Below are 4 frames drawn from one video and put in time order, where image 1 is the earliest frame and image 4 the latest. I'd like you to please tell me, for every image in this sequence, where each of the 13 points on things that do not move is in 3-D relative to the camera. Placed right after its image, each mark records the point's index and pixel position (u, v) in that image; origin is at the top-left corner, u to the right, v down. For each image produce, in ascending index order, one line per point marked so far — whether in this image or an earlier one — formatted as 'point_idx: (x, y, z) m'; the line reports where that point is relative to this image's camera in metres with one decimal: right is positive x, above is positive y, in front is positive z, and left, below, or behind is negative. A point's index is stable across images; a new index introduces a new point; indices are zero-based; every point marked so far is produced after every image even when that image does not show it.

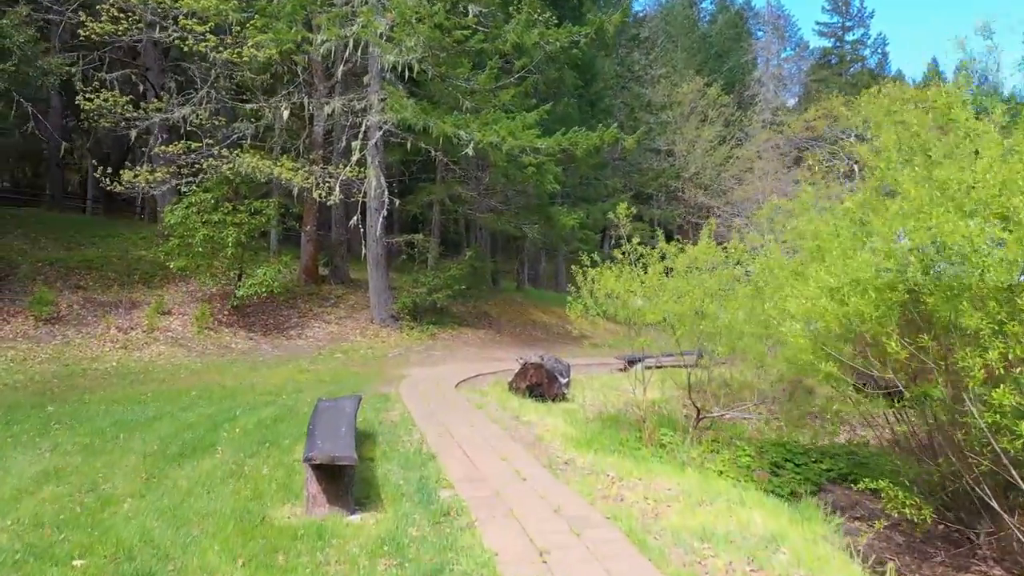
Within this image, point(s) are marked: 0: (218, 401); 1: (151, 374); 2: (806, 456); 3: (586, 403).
0: (-3.4, -1.3, +9.2) m
1: (-5.2, -1.2, +11.7) m
2: (+3.1, -1.8, +8.6) m
3: (+1.0, -1.6, +11.2) m
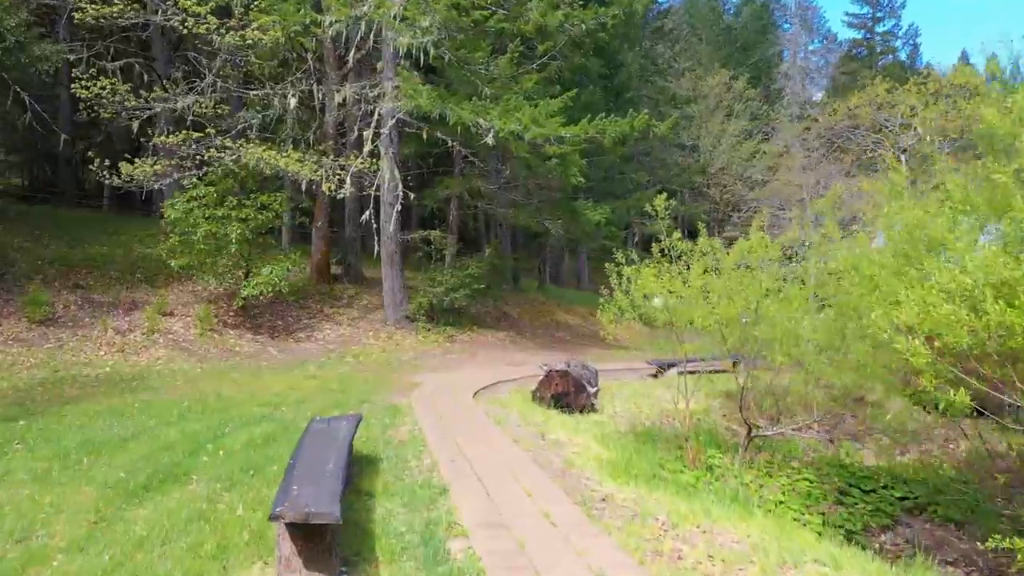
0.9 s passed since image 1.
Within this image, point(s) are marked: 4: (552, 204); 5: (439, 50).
0: (-3.1, -1.3, +8.3) m
1: (-4.9, -1.2, +10.8) m
2: (+3.3, -1.8, +7.5) m
3: (+1.3, -1.6, +10.2) m
4: (+0.9, +1.8, +17.2) m
5: (-1.2, +4.0, +13.8) m
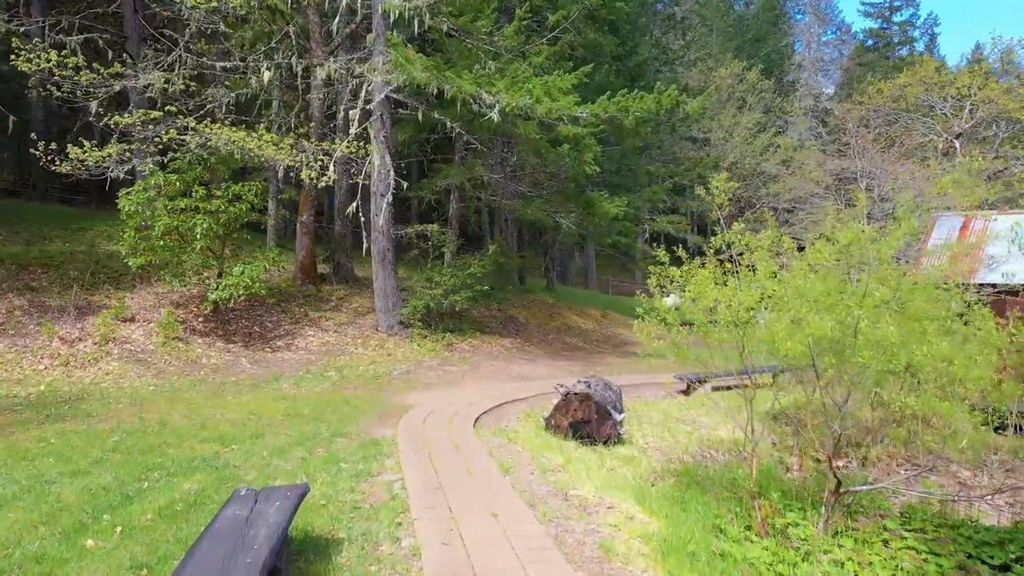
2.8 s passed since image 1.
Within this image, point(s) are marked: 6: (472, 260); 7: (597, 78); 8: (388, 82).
0: (-3.0, -1.3, +6.5) m
1: (-4.8, -1.3, +9.0) m
2: (+3.4, -1.8, +5.7) m
3: (+1.4, -1.6, +8.4) m
4: (+1.0, +1.8, +15.4) m
5: (-1.1, +4.0, +12.0) m
6: (-0.7, +0.5, +14.9) m
7: (+1.8, +4.3, +16.8) m
8: (-1.9, +3.1, +12.2) m
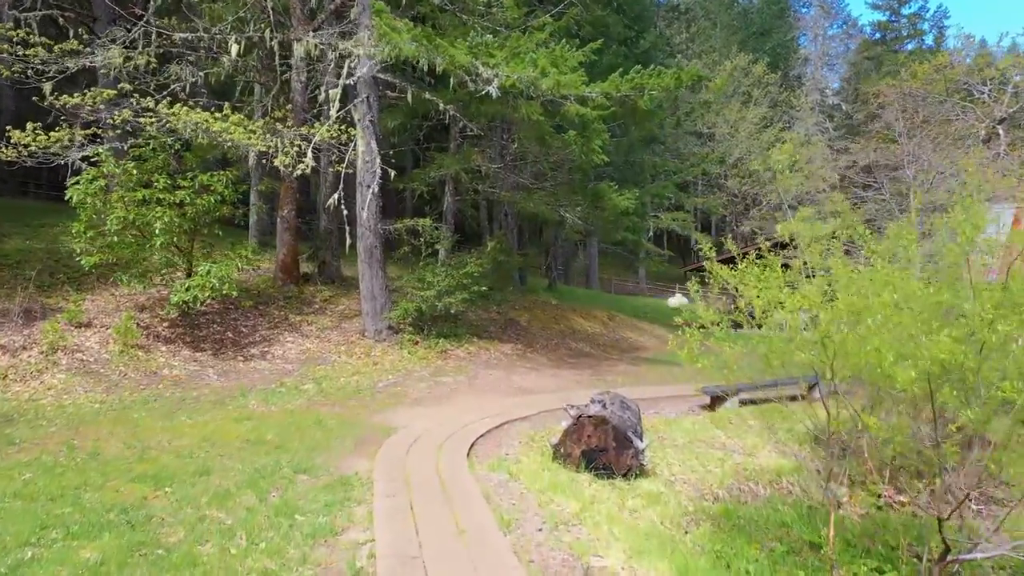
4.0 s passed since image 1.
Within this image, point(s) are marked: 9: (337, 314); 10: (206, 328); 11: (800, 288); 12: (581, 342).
0: (-3.0, -1.4, +5.2) m
1: (-4.8, -1.3, +7.7) m
2: (+3.4, -1.9, +4.3) m
3: (+1.4, -1.7, +7.0) m
4: (+1.0, +1.7, +14.1) m
5: (-1.1, +4.0, +10.6) m
6: (-0.7, +0.5, +13.5) m
7: (+1.8, +4.3, +15.4) m
8: (-1.9, +3.1, +10.8) m
9: (-3.0, -0.4, +13.9) m
10: (-4.6, -0.6, +12.3) m
11: (+1.6, 0.0, +4.5) m
12: (+1.3, -1.0, +15.5) m
